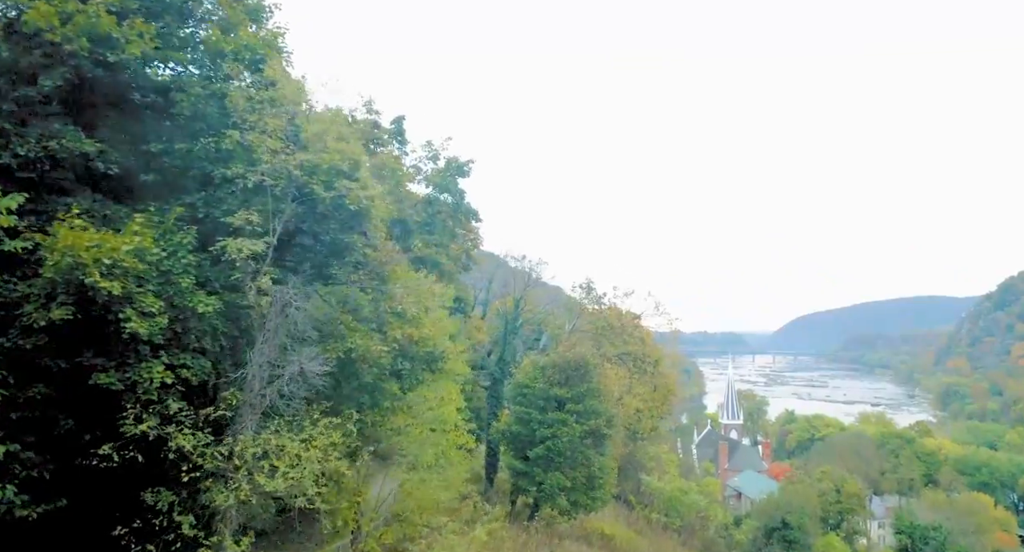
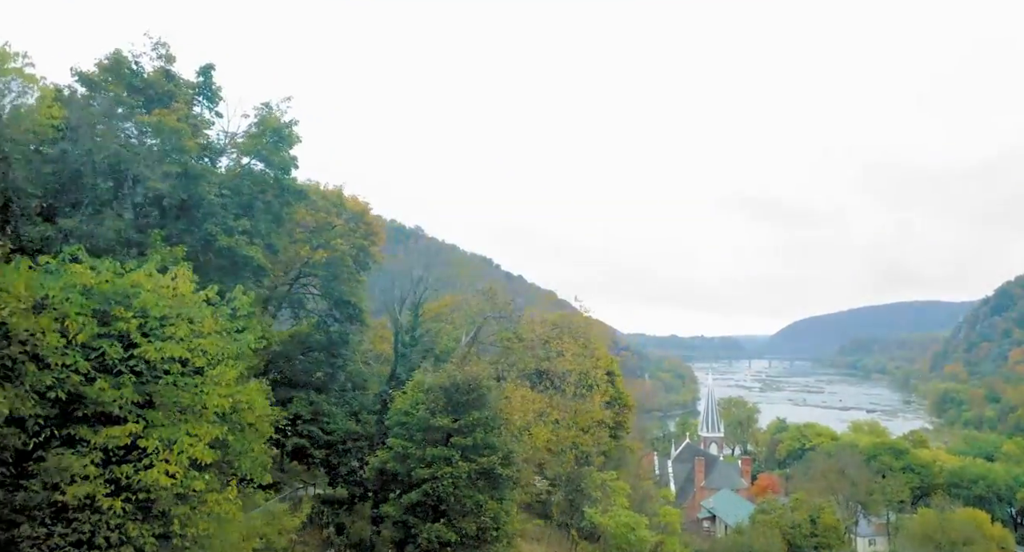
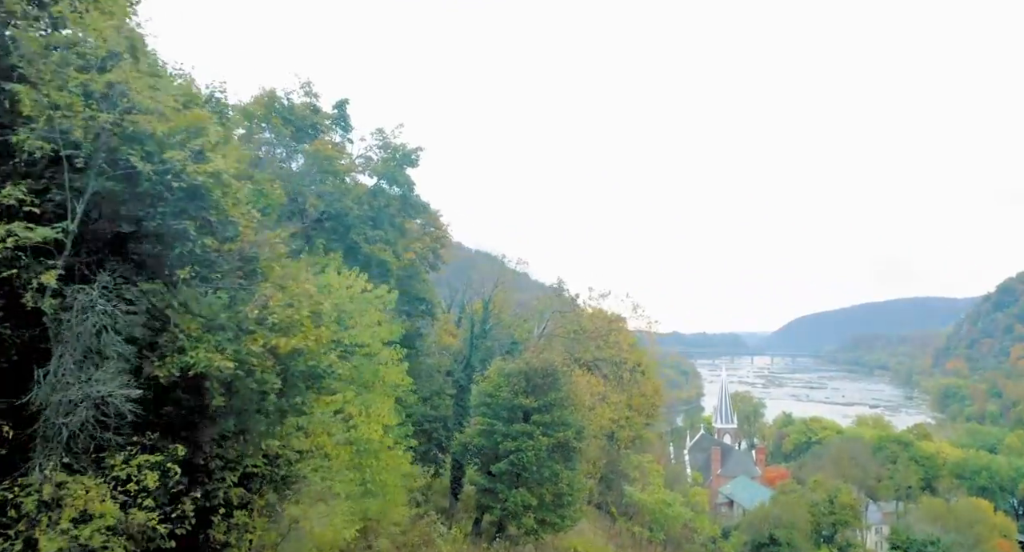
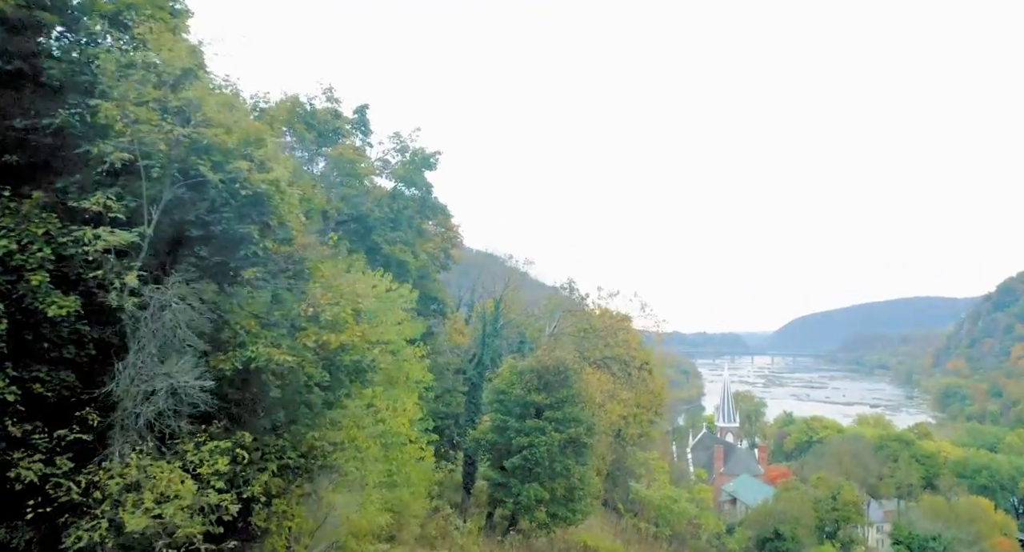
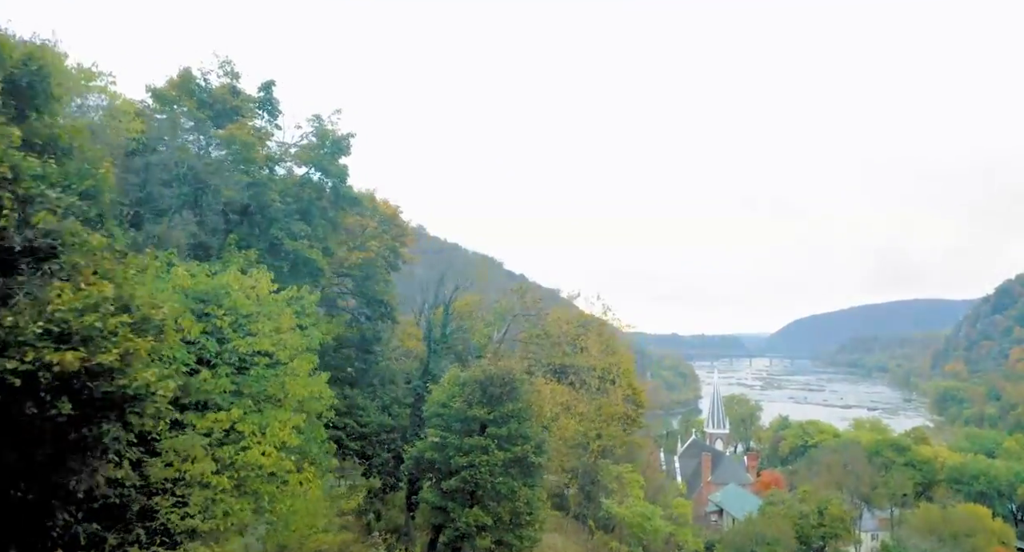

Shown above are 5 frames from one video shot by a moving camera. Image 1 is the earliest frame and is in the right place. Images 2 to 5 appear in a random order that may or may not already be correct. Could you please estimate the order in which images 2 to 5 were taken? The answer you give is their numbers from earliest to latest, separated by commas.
4, 3, 5, 2
